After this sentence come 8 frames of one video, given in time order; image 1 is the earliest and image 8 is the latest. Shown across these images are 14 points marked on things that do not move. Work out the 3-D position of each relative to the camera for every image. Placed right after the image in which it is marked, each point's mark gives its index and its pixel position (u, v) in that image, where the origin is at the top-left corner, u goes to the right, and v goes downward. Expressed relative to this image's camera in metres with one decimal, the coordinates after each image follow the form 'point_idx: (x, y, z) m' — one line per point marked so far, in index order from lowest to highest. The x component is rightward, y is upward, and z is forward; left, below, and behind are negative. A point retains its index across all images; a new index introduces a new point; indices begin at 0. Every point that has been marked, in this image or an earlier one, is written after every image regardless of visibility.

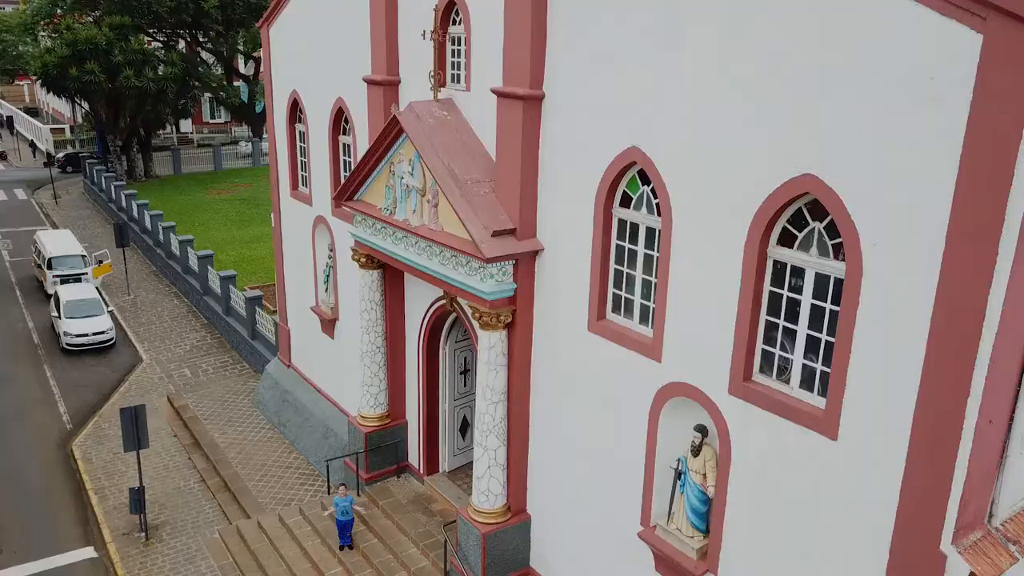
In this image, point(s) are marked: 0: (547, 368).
0: (+0.5, -1.0, +10.2) m
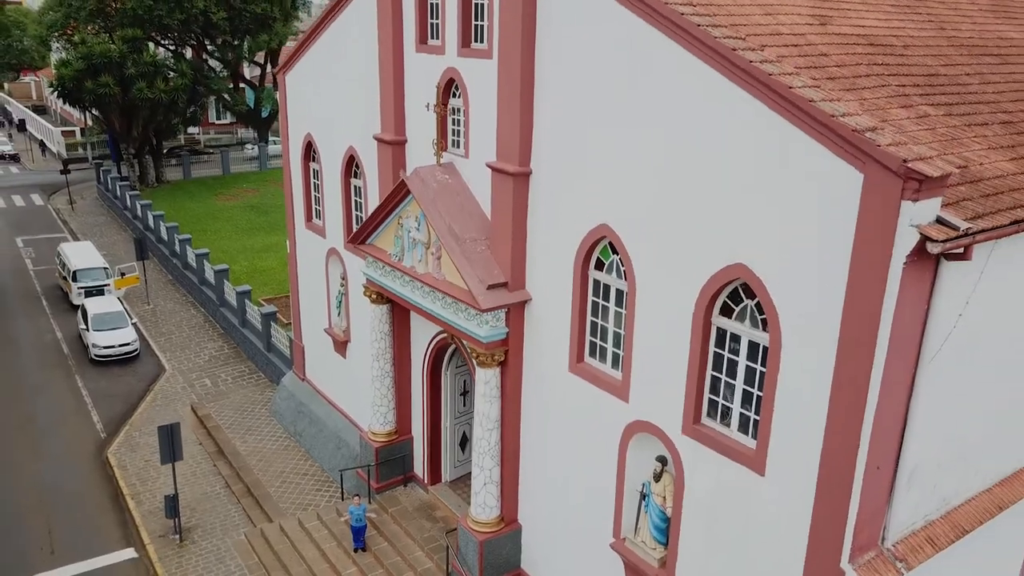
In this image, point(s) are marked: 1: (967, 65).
0: (+0.3, -1.6, +11.9) m
1: (+6.7, +3.3, +12.0) m
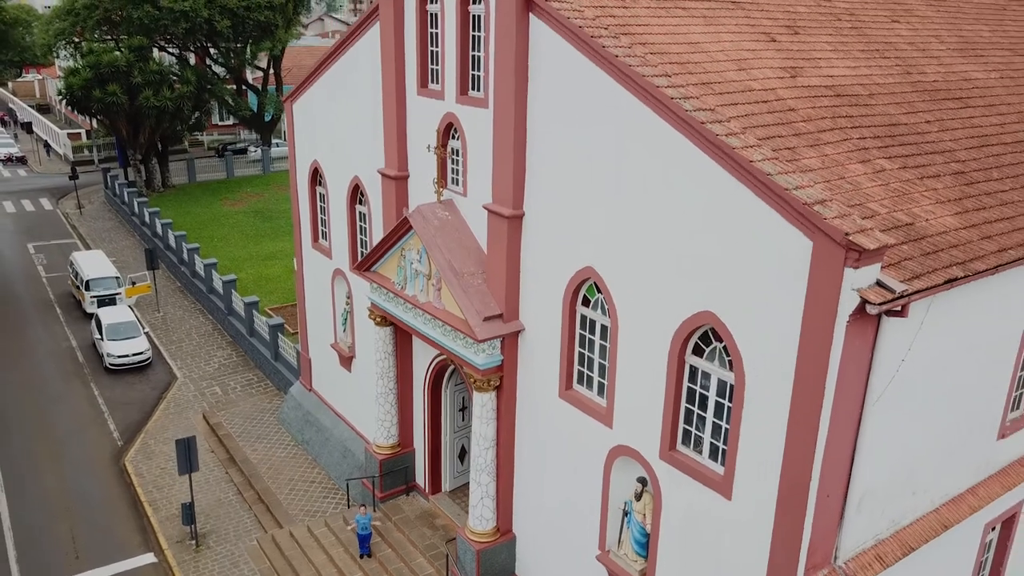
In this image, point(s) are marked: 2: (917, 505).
0: (+0.3, -2.1, +12.9) m
1: (+6.6, +2.8, +12.9) m
2: (+5.0, -2.7, +10.1) m
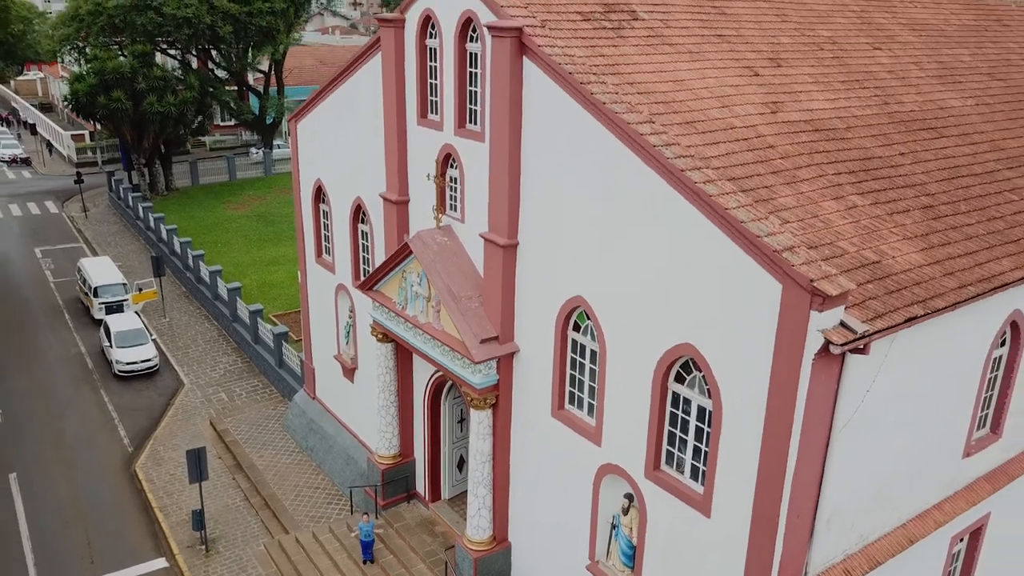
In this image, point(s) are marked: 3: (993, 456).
0: (+0.2, -2.5, +13.6) m
1: (+6.5, +2.4, +13.6) m
2: (+5.0, -3.1, +10.8) m
3: (+7.3, -2.5, +12.4) m
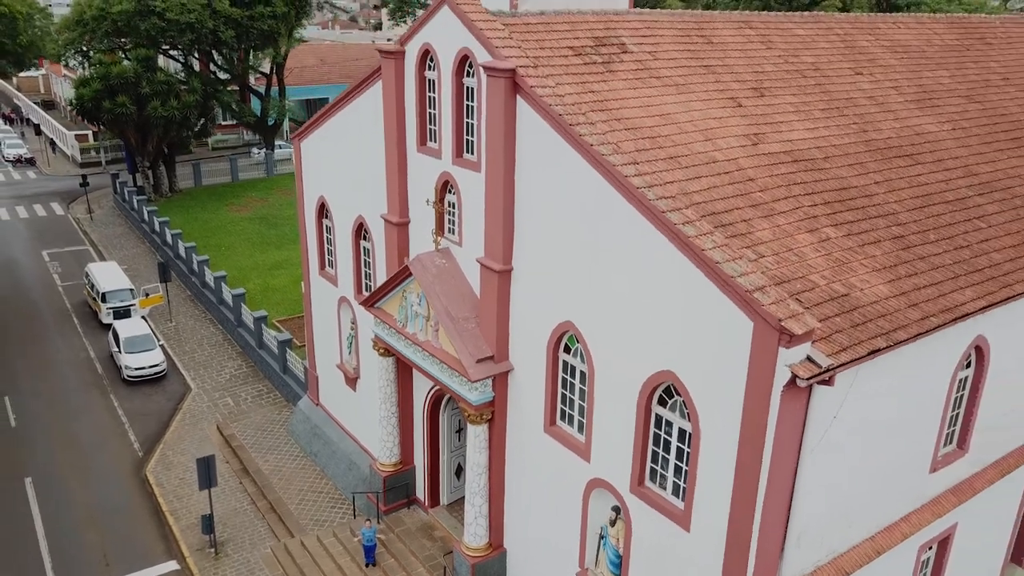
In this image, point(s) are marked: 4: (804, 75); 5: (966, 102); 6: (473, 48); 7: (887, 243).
0: (+0.1, -2.9, +14.4) m
1: (+6.4, +2.1, +14.3) m
2: (+4.9, -3.5, +11.6) m
3: (+7.2, -2.9, +13.2) m
4: (+5.9, +4.3, +16.5) m
5: (+10.0, +4.1, +18.0) m
6: (-0.6, +3.9, +13.3) m
7: (+5.7, +0.7, +12.4) m
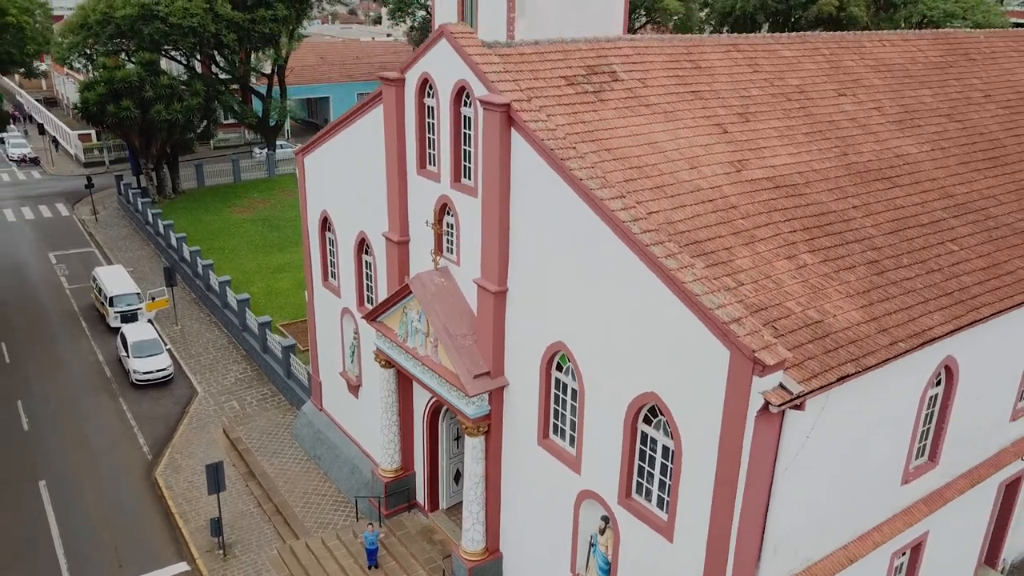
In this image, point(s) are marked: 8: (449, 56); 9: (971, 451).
0: (0.0, -3.2, +15.1) m
1: (+6.3, +1.7, +15.0) m
2: (+4.8, -3.9, +12.4) m
3: (+7.1, -3.3, +13.9) m
4: (+5.8, +4.0, +17.1) m
5: (+10.0, +3.8, +18.7) m
6: (-0.7, +3.6, +14.0) m
7: (+5.6, +0.3, +13.1) m
8: (-1.1, +4.1, +14.4) m
9: (+8.2, -2.9, +14.6) m
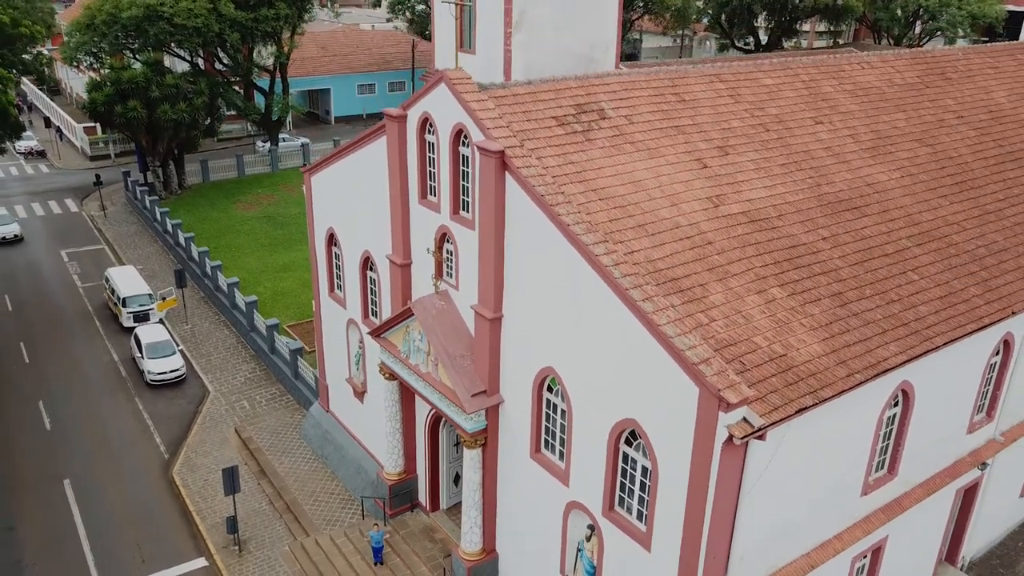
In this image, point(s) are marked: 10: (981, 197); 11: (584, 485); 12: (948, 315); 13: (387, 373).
0: (-0.1, -3.7, +16.4) m
1: (+6.2, +1.2, +16.1) m
2: (+4.7, -4.5, +13.7) m
3: (+7.0, -3.8, +15.2) m
4: (+5.7, +3.6, +18.2) m
5: (+9.9, +3.4, +19.8) m
6: (-0.8, +3.1, +15.1) m
7: (+5.5, -0.2, +14.3) m
8: (-1.2, +3.6, +15.5) m
9: (+8.1, -3.4, +15.9) m
10: (+10.9, +2.1, +18.9) m
11: (+1.3, -3.5, +14.3) m
12: (+8.0, -0.5, +14.9) m
13: (-2.9, -2.0, +18.9) m
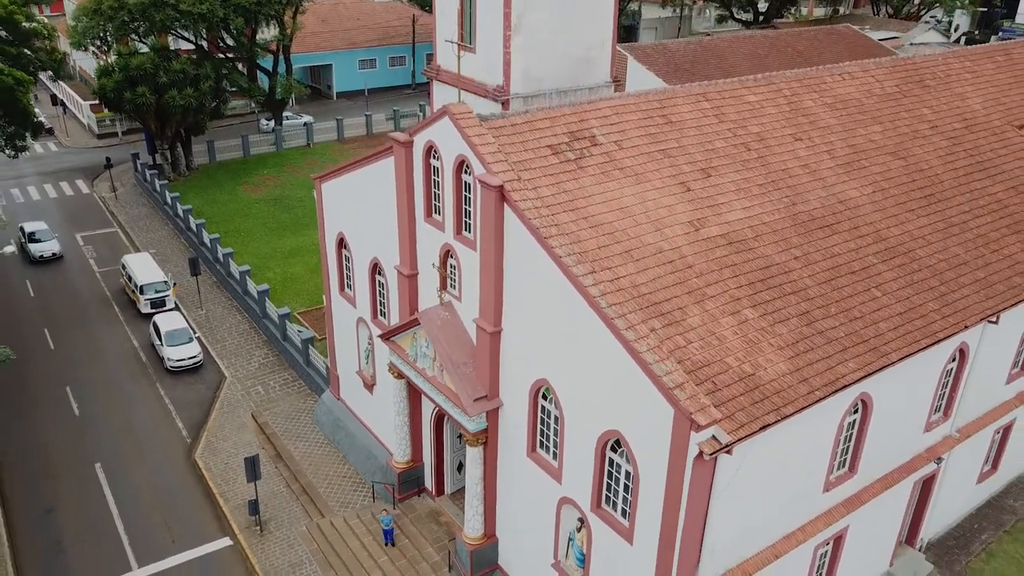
0: (-0.1, -4.0, +18.1) m
1: (+6.2, +0.9, +17.6) m
2: (+4.6, -4.9, +15.4) m
3: (+7.0, -4.2, +16.9) m
4: (+5.7, +3.4, +19.6) m
5: (+9.8, +3.3, +21.1) m
6: (-0.9, +2.7, +16.5) m
7: (+5.5, -0.6, +15.8) m
8: (-1.3, +3.2, +16.8) m
9: (+8.1, -3.7, +17.6) m
10: (+10.9, +2.0, +20.3) m
11: (+1.2, -3.9, +16.0) m
12: (+8.0, -0.9, +16.5) m
13: (-2.9, -2.2, +20.6) m
